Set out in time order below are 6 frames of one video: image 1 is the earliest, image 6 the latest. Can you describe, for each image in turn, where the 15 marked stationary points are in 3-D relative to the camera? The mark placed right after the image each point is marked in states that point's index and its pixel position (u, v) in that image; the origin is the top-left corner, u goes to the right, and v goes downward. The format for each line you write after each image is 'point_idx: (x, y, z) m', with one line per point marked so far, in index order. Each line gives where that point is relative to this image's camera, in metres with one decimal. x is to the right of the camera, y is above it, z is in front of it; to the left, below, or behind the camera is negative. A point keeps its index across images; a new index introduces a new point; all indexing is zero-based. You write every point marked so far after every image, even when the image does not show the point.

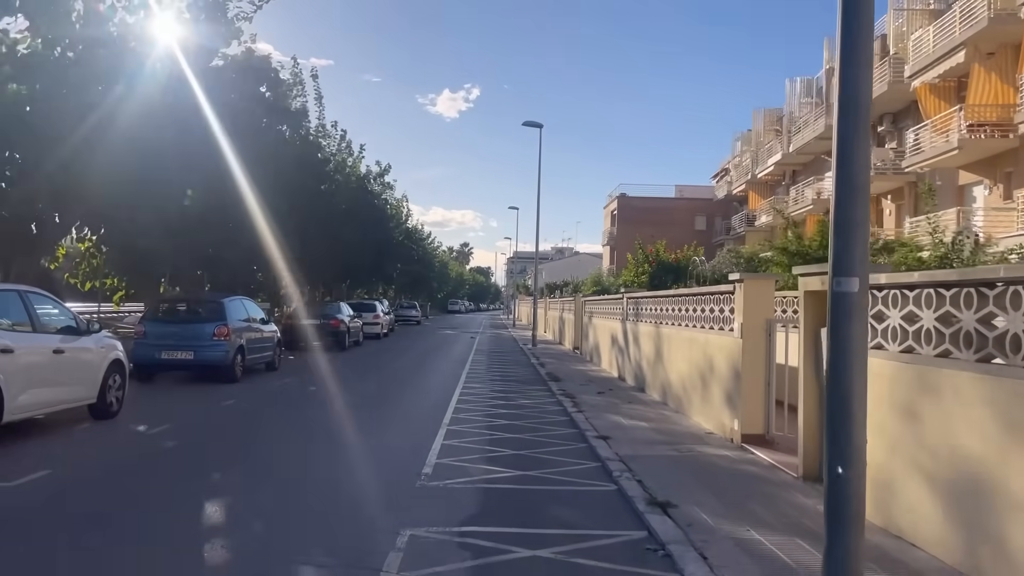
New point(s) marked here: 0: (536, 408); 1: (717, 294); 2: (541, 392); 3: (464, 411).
0: (+0.4, -2.1, +14.4) m
1: (+2.8, -0.1, +11.2) m
2: (+0.6, -2.1, +16.9) m
3: (-0.8, -2.1, +13.9) m
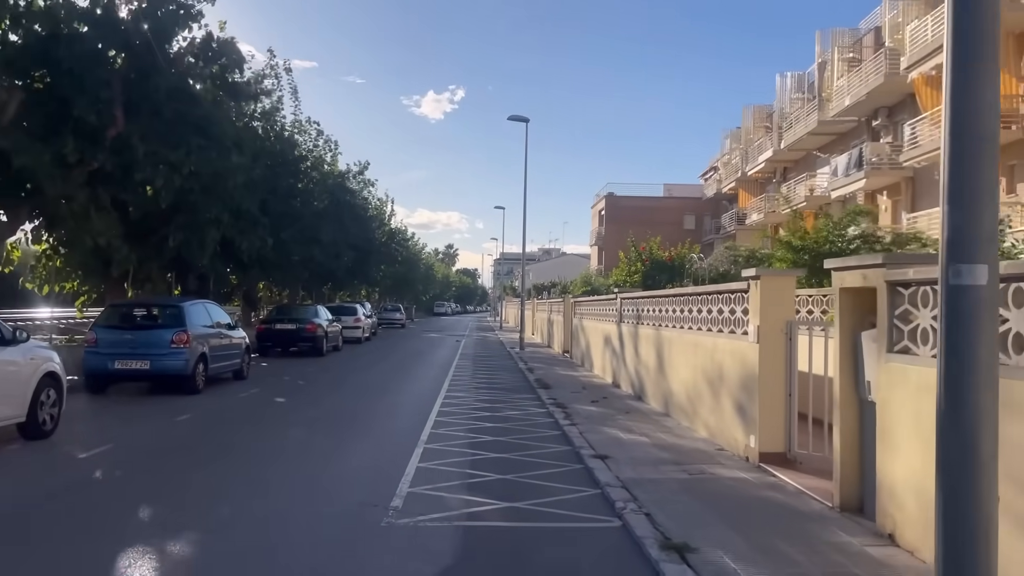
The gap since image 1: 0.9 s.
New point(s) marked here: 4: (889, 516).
0: (+0.2, -2.1, +13.1) m
1: (+2.6, -0.1, +10.0) m
2: (+0.3, -2.1, +15.6) m
3: (-1.0, -2.1, +12.7) m
4: (+2.7, -1.6, +6.0) m
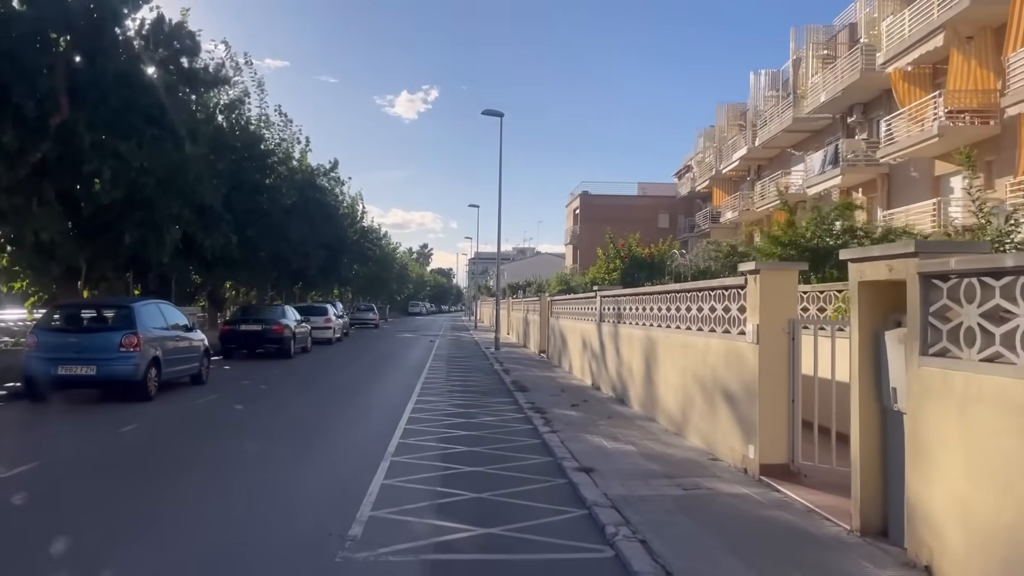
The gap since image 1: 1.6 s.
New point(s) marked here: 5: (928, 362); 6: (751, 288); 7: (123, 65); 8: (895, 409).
0: (-0.2, -2.0, +12.3) m
1: (+2.3, 0.0, +9.2) m
2: (-0.1, -2.1, +14.8) m
3: (-1.4, -2.1, +11.8) m
4: (+2.6, -1.6, +5.2) m
5: (+2.6, -0.5, +5.1) m
6: (+2.3, 0.0, +8.1) m
7: (-7.5, +4.3, +16.0) m
8: (+2.6, -0.8, +5.7) m
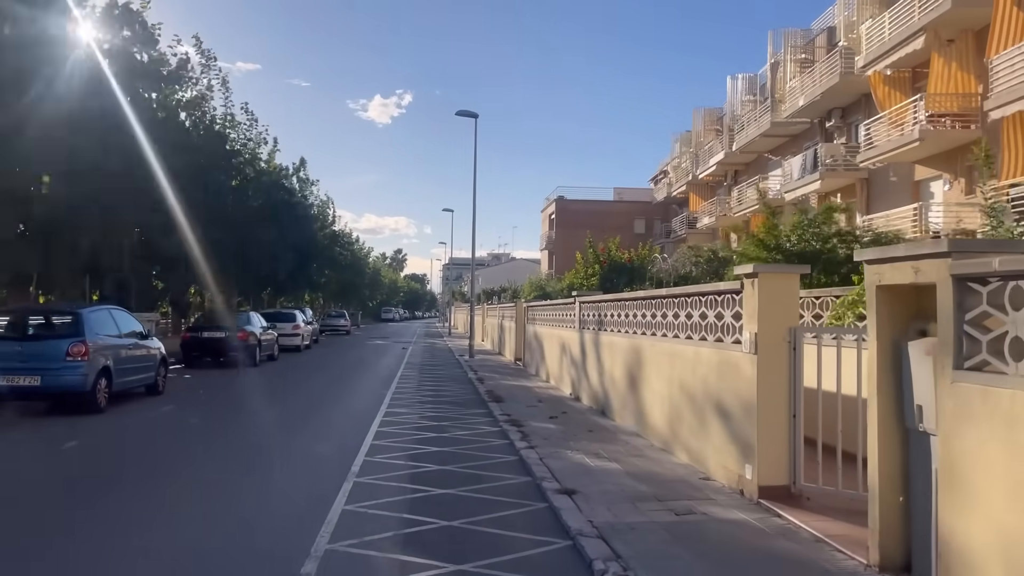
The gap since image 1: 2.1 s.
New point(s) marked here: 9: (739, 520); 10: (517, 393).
0: (-0.5, -2.1, +11.5) m
1: (+2.1, -0.1, +8.5) m
2: (-0.5, -2.2, +14.0) m
3: (-1.7, -2.1, +11.0) m
4: (+2.4, -1.6, +4.5) m
5: (+2.4, -0.5, +4.5) m
6: (+2.1, -0.1, +7.5) m
7: (-7.9, +4.2, +15.1) m
8: (+2.5, -0.9, +5.0) m
9: (+1.8, -1.9, +6.7) m
10: (+0.1, -2.2, +17.5) m
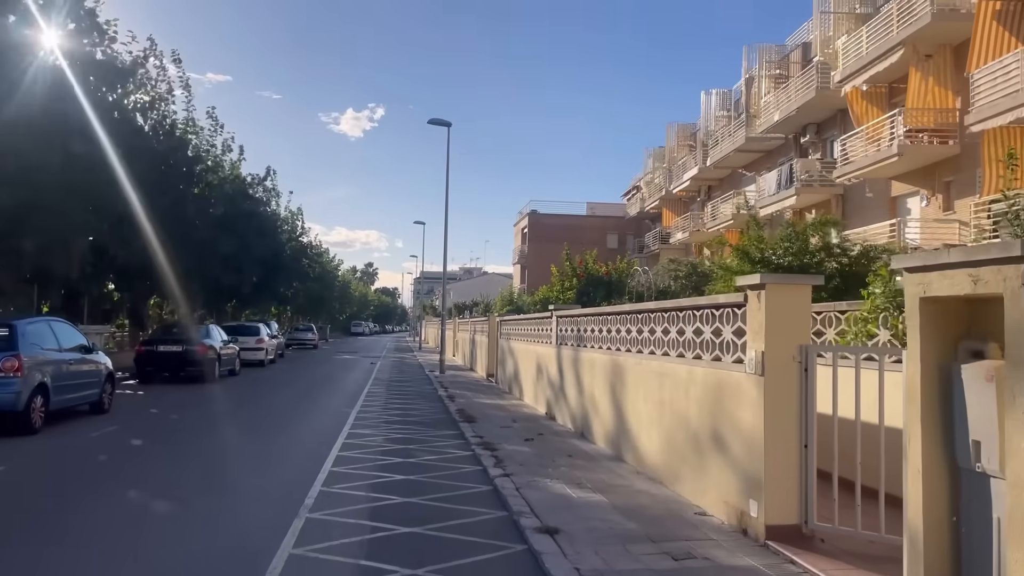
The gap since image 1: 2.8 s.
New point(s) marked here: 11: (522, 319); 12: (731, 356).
0: (-0.9, -2.3, +10.6) m
1: (+1.8, -0.2, +7.7) m
2: (-1.0, -2.4, +13.1) m
3: (-2.0, -2.3, +10.0) m
4: (+2.3, -1.7, +3.7) m
5: (+2.3, -0.5, +3.7) m
6: (+1.9, -0.2, +6.7) m
7: (-8.4, +4.0, +14.0) m
8: (+2.4, -0.9, +4.2) m
9: (+1.6, -2.0, +5.9) m
10: (-0.4, -2.5, +16.6) m
11: (+0.2, -0.7, +19.2) m
12: (+1.9, -0.6, +7.1) m
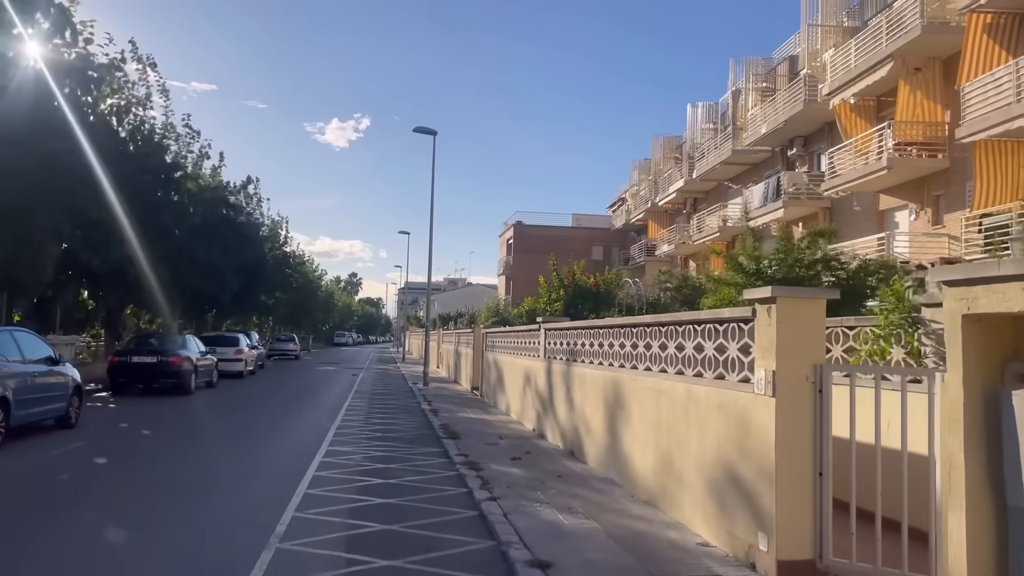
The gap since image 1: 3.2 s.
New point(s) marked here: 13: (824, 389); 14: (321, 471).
0: (-1.0, -2.4, +10.0) m
1: (+1.7, -0.3, +7.2) m
2: (-1.2, -2.5, +12.5) m
3: (-2.2, -2.4, +9.4) m
4: (+2.3, -1.7, +3.2) m
5: (+2.3, -0.6, +3.2) m
6: (+1.9, -0.3, +6.2) m
7: (-8.5, +3.9, +13.4) m
8: (+2.3, -1.0, +3.7) m
9: (+1.6, -2.0, +5.4) m
10: (-0.7, -2.7, +16.0) m
11: (-0.1, -1.0, +18.7) m
12: (+1.8, -0.7, +6.7) m
13: (+2.2, -0.7, +5.9) m
14: (-2.6, -2.5, +11.4) m
